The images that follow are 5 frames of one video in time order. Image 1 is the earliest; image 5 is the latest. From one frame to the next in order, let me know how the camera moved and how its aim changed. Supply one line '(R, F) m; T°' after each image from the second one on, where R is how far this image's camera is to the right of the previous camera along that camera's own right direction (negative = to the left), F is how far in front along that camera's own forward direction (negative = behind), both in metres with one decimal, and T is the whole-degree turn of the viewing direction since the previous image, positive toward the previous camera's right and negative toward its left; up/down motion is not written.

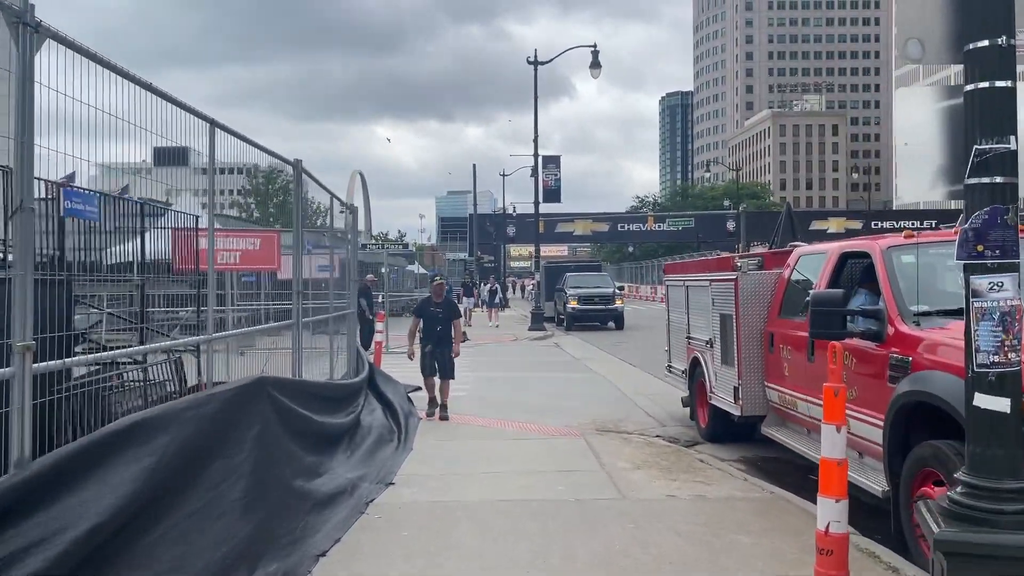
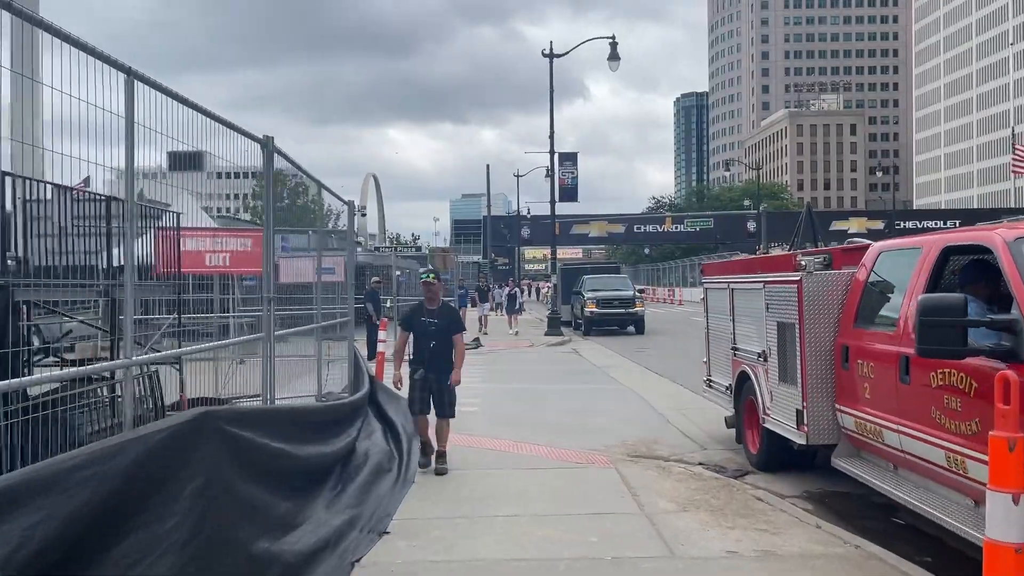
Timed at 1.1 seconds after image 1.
(0.0, +1.3) m; -1°
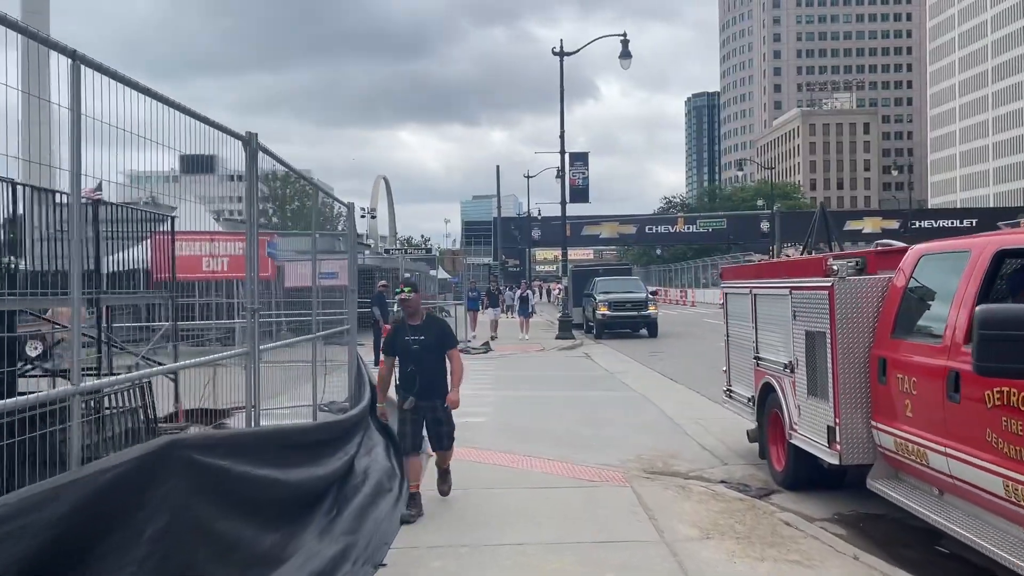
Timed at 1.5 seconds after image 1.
(0.0, +0.5) m; -1°
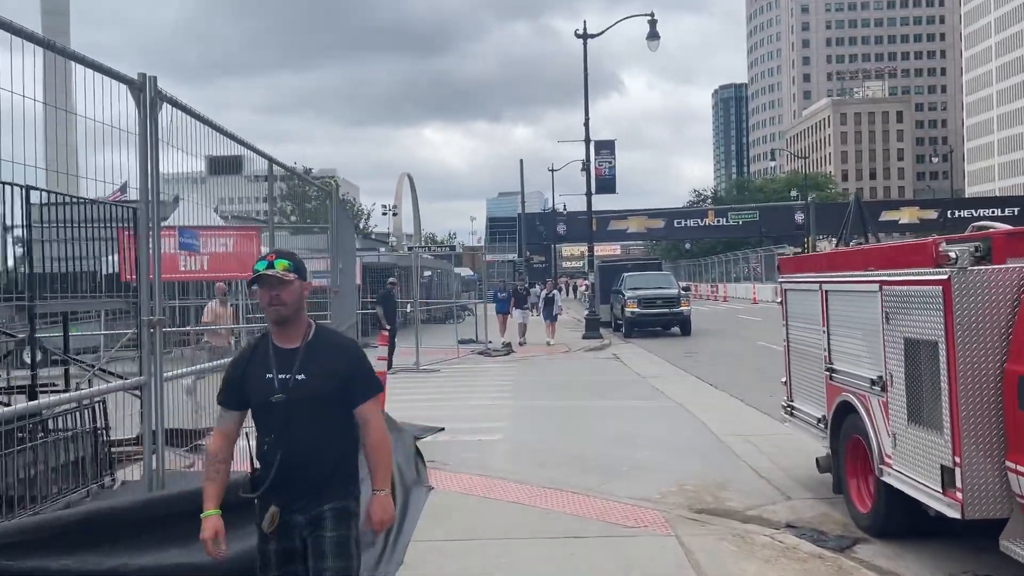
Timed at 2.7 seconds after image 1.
(+0.1, +1.5) m; -2°
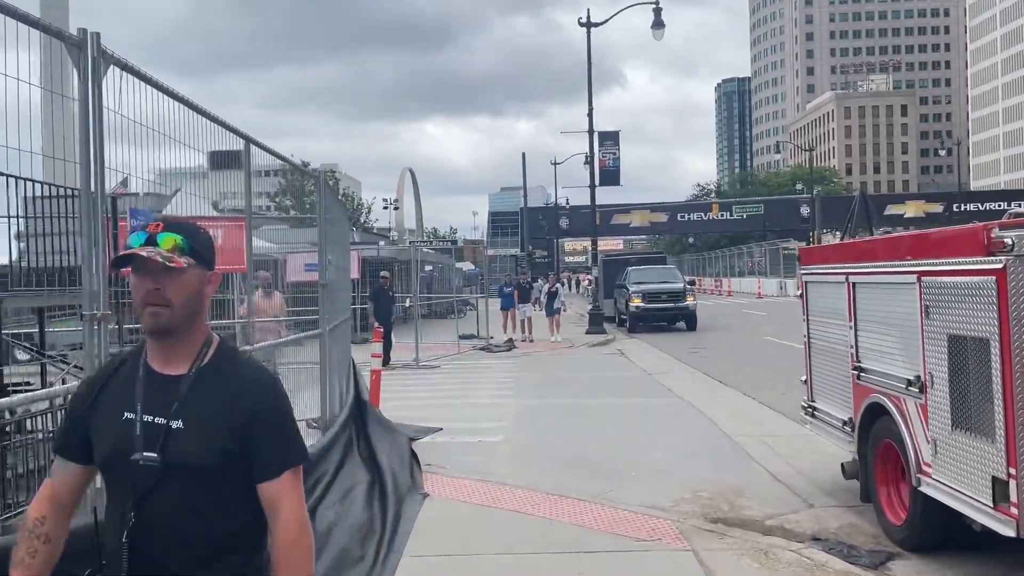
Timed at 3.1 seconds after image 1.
(0.0, +0.5) m; 0°
